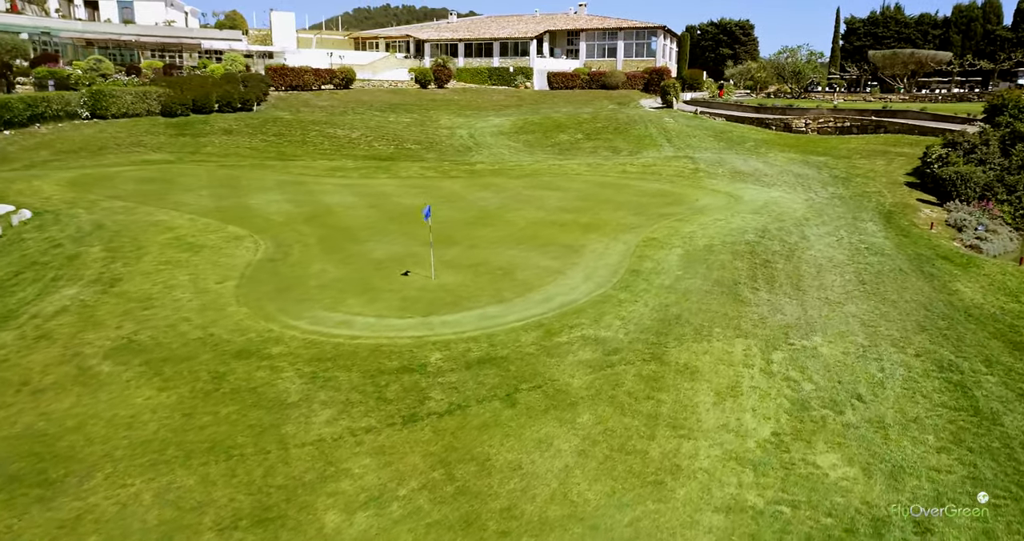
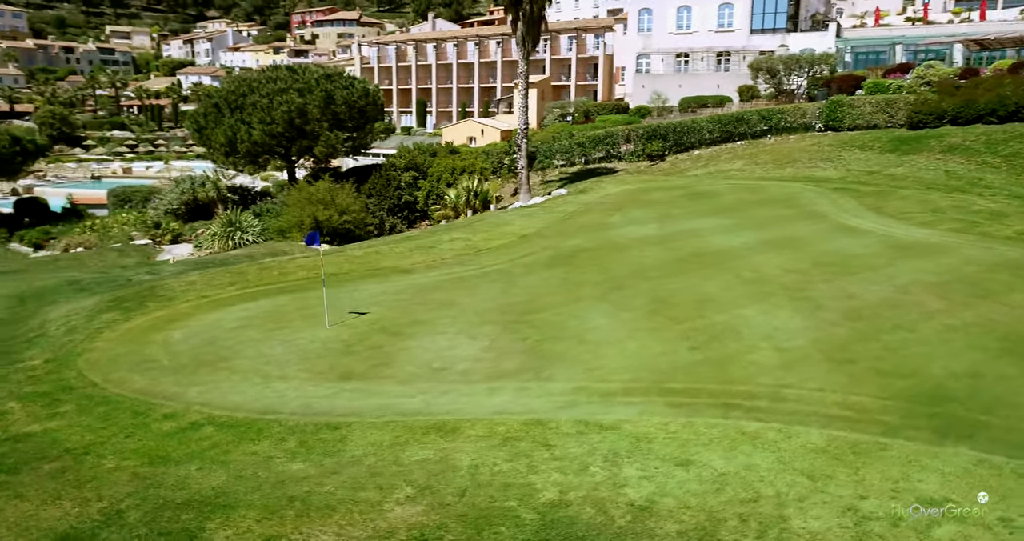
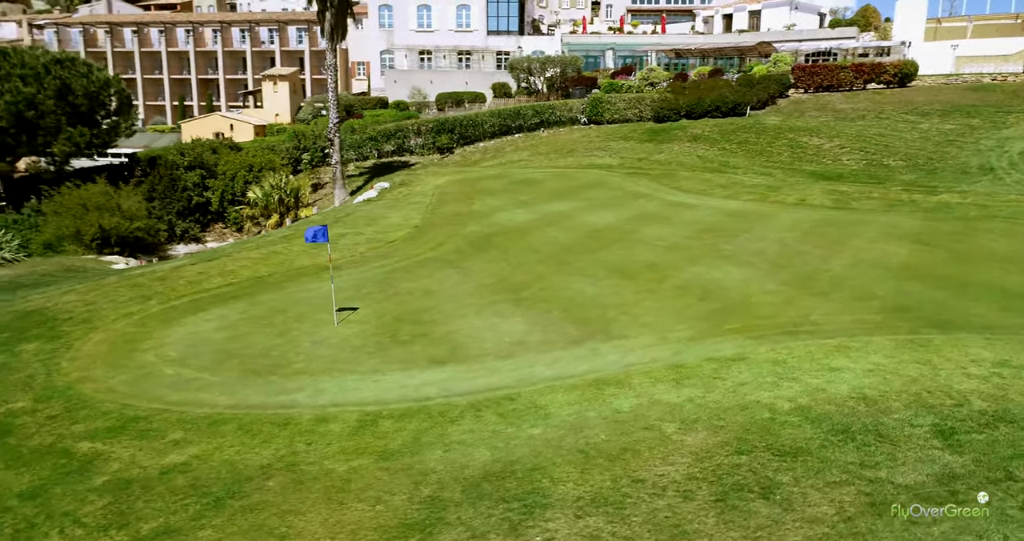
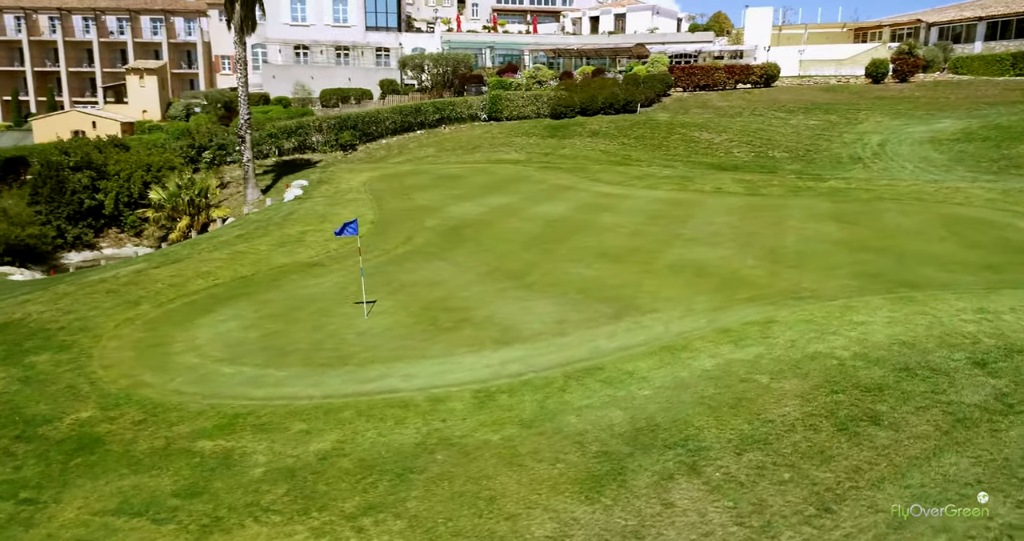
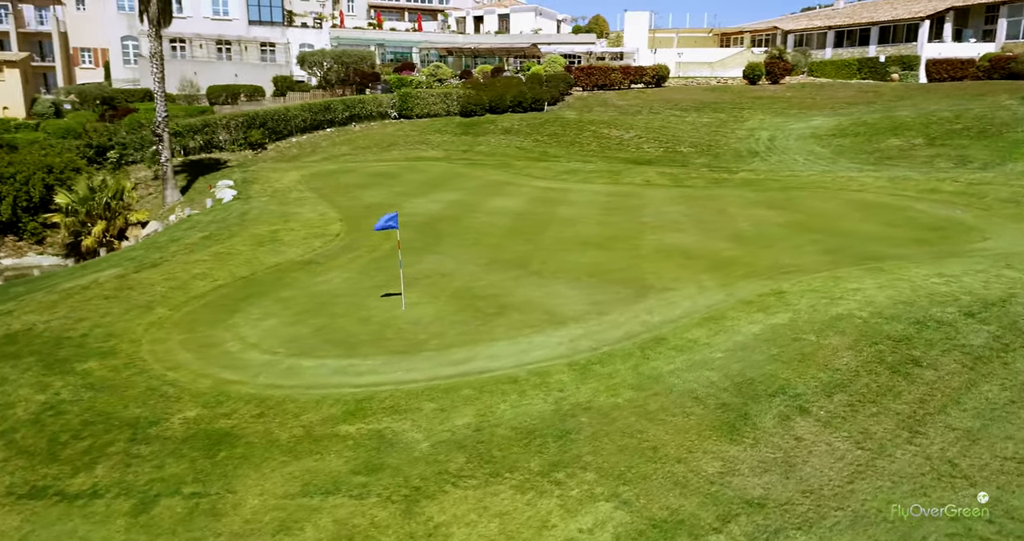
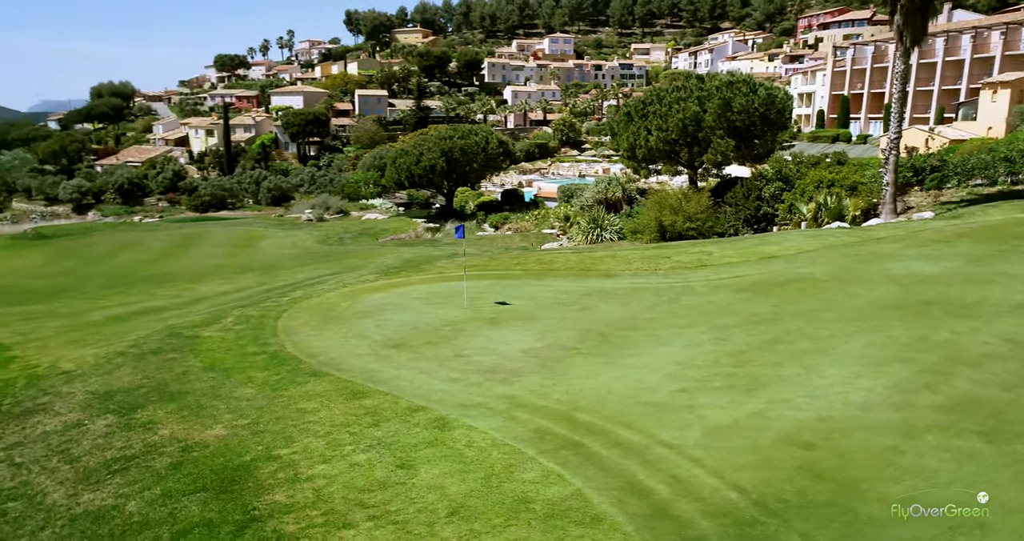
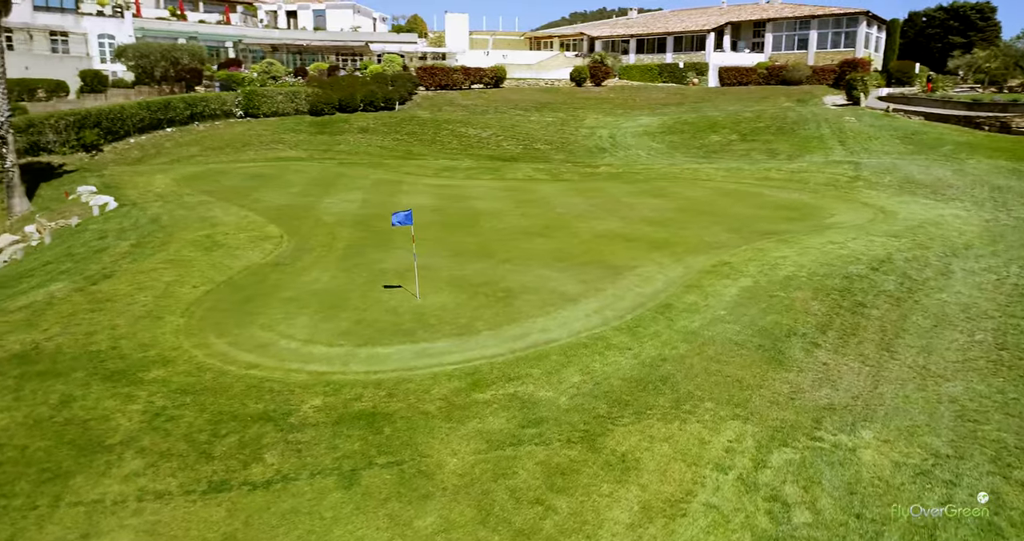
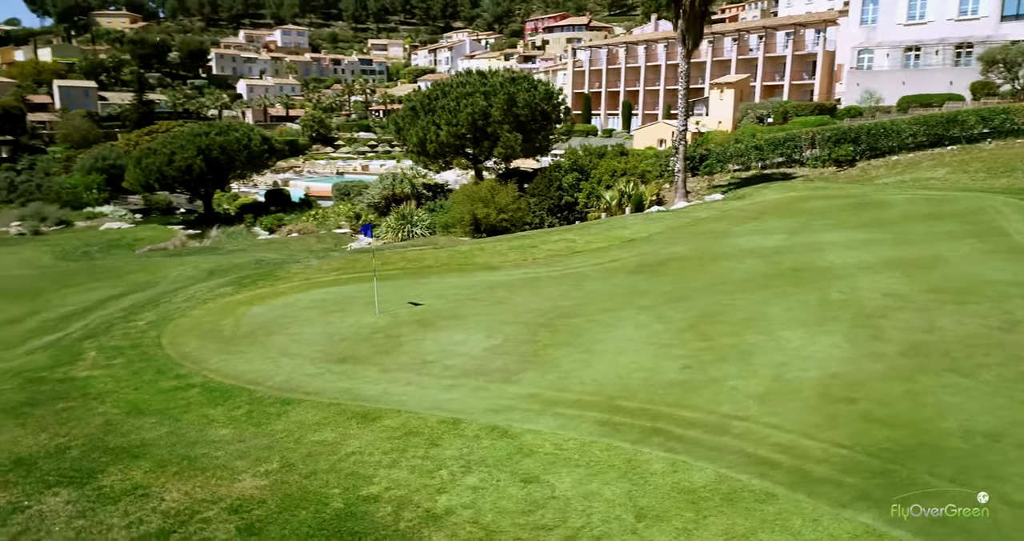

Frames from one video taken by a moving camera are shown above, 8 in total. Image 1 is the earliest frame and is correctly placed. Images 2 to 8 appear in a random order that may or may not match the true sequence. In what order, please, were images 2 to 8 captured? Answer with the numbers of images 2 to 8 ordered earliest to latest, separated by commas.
7, 5, 4, 3, 2, 8, 6
